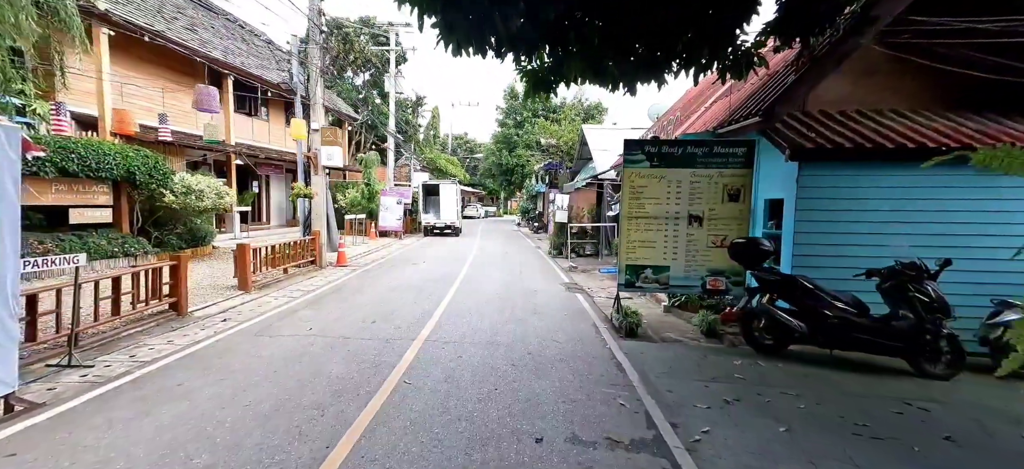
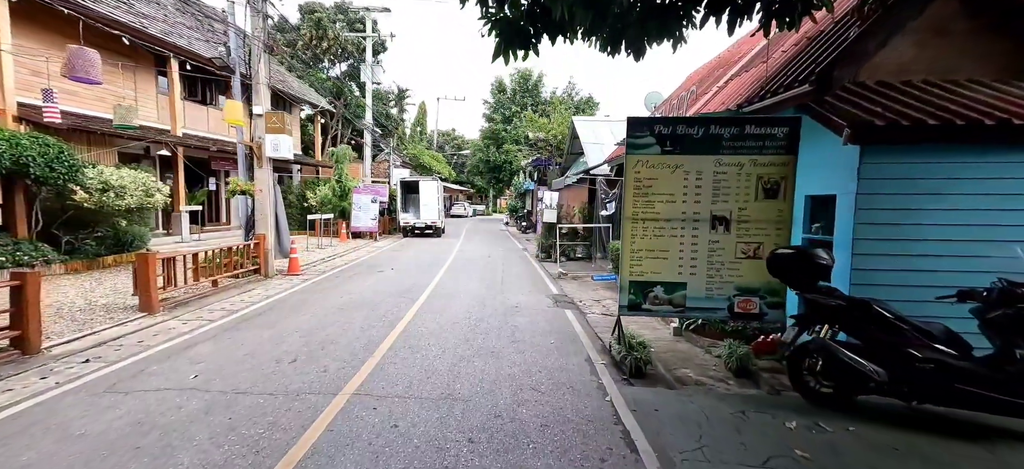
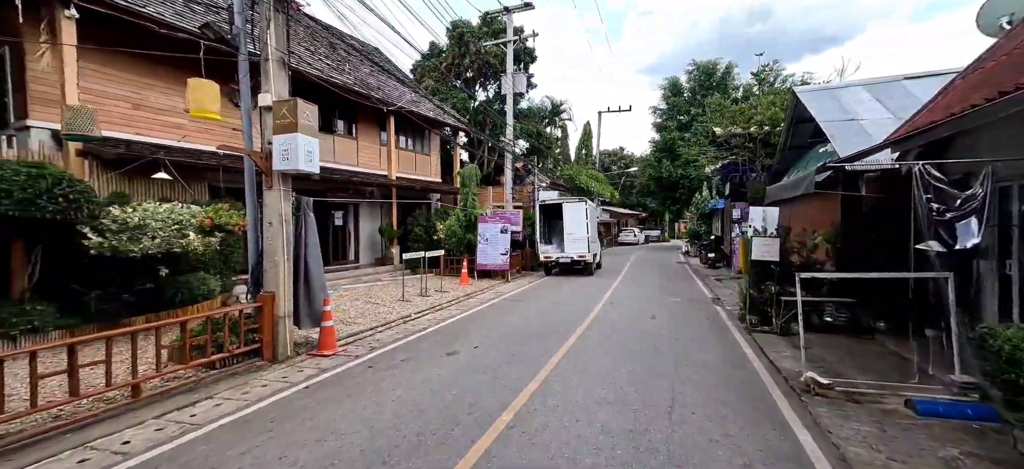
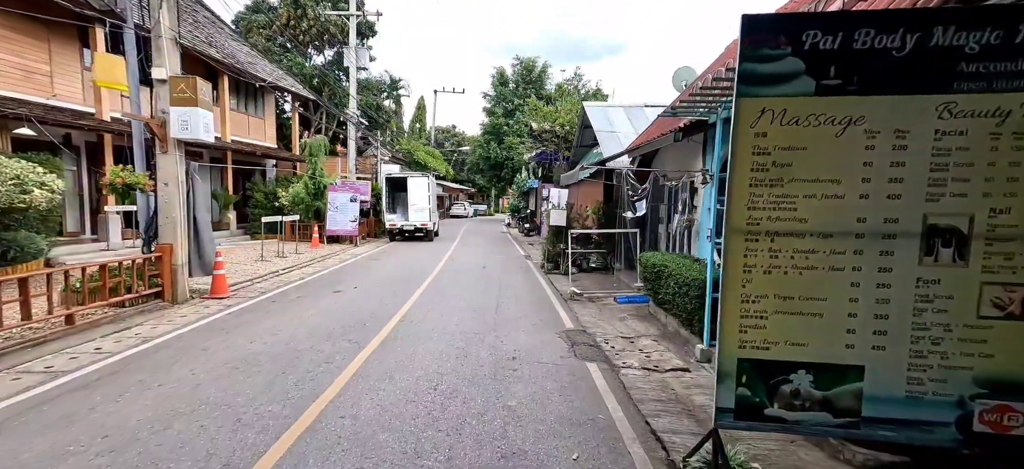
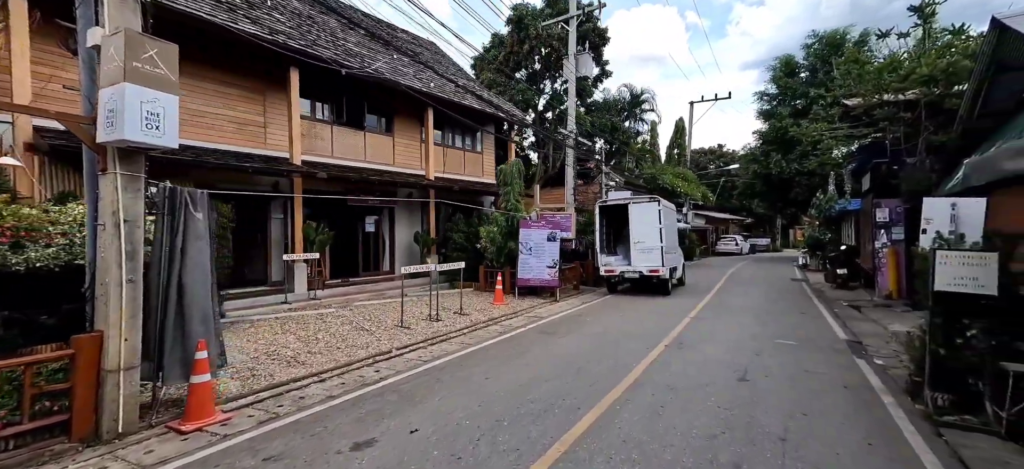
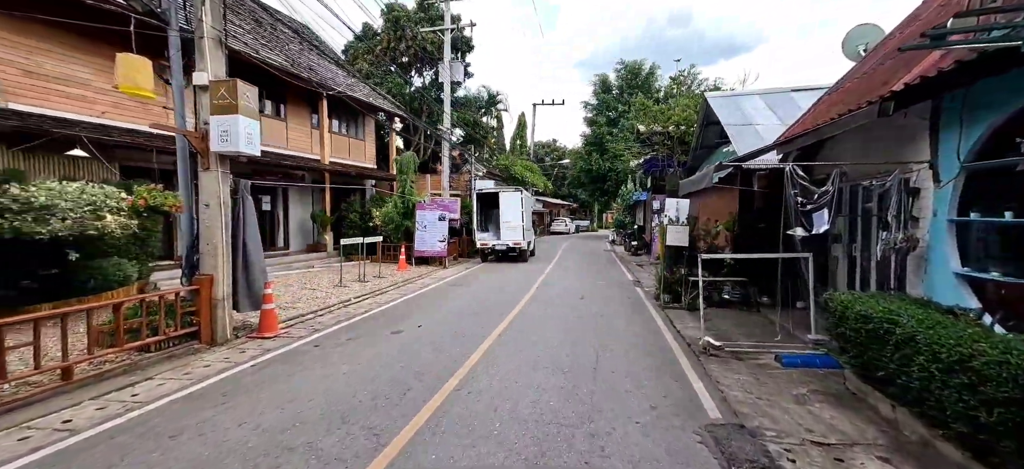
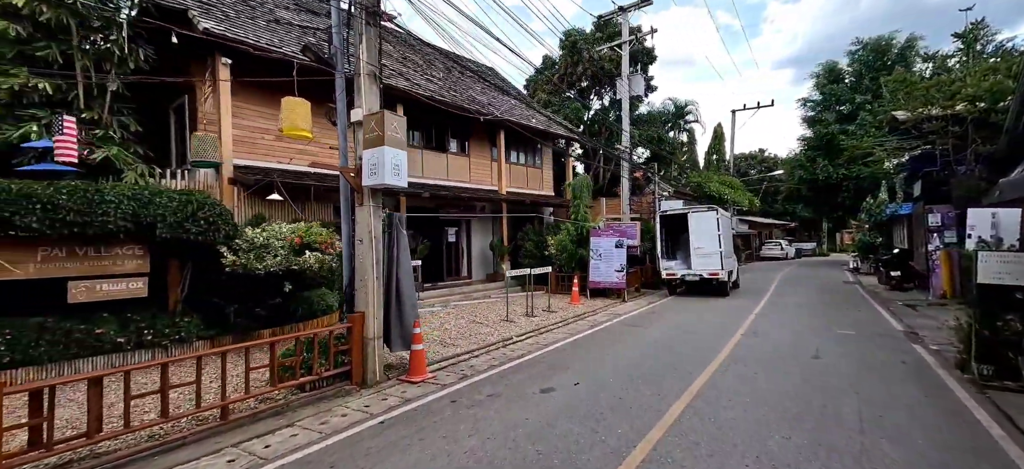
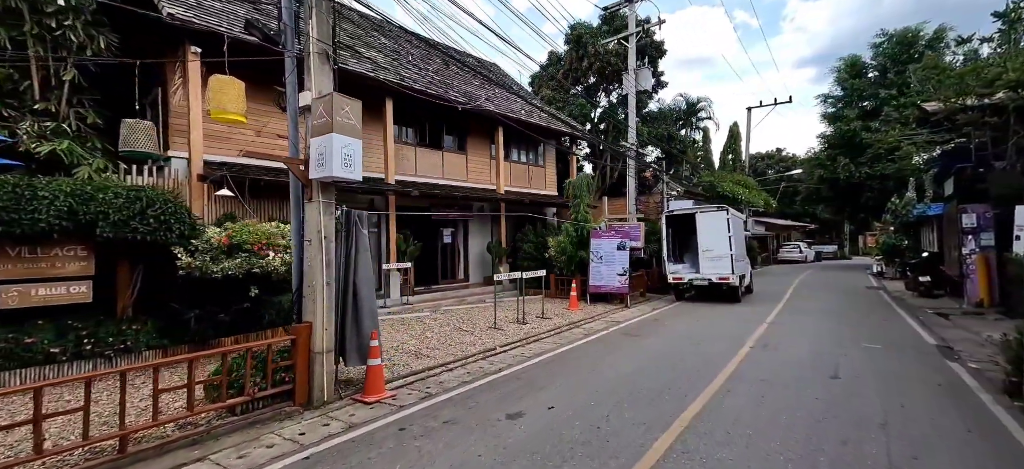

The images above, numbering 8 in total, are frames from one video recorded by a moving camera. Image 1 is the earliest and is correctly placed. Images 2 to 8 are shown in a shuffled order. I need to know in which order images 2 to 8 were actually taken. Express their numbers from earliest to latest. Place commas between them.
2, 4, 6, 3, 7, 8, 5
